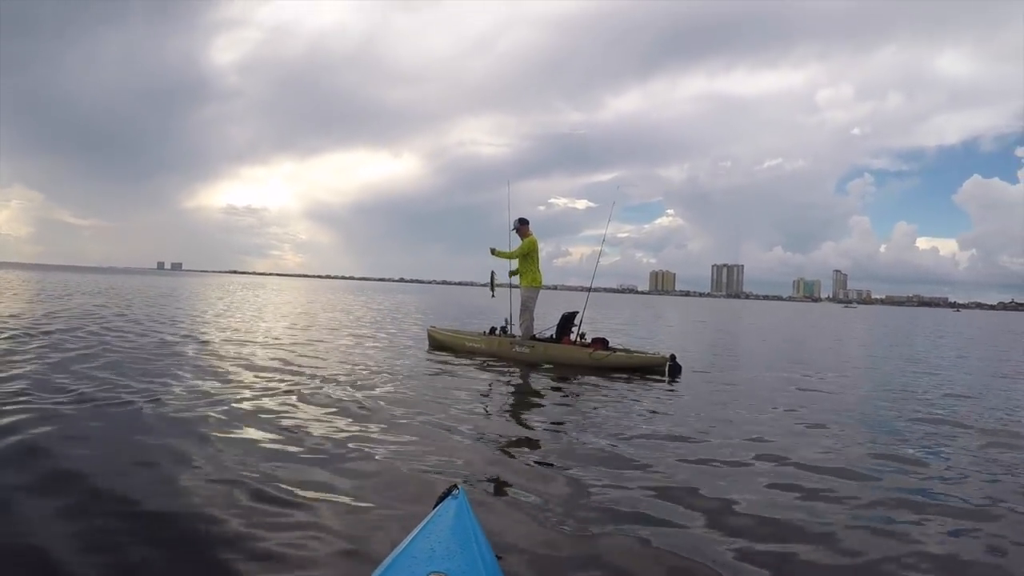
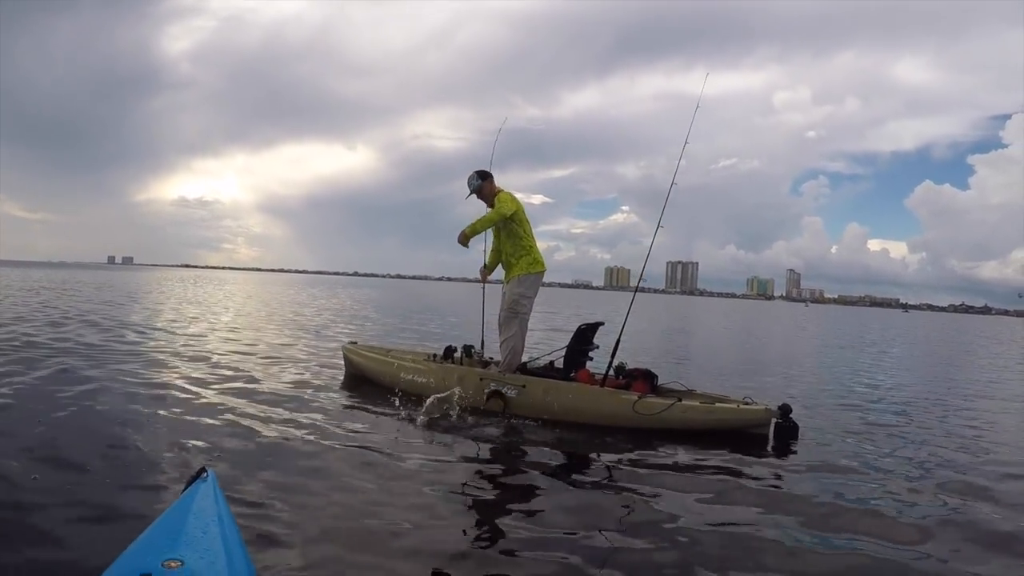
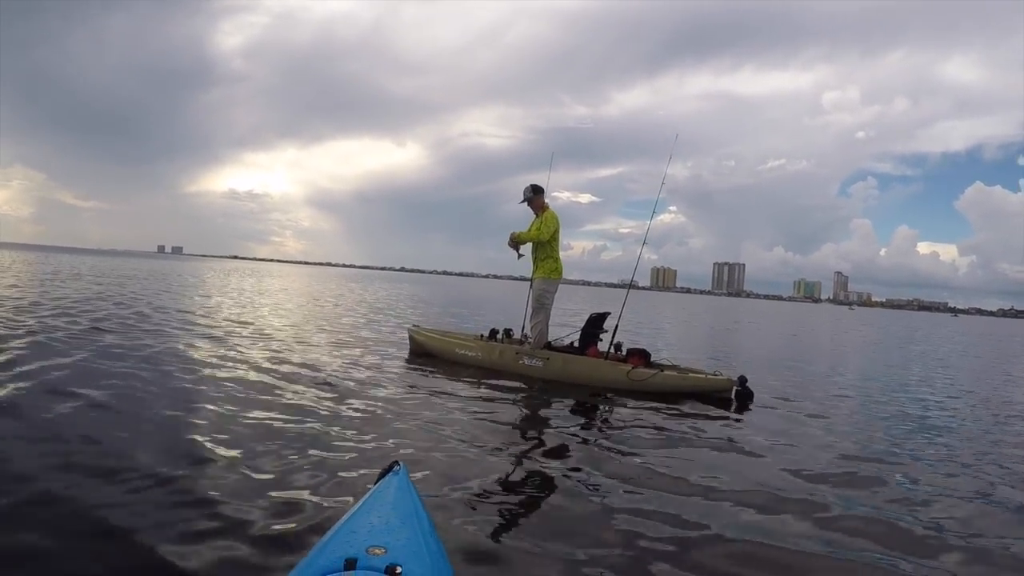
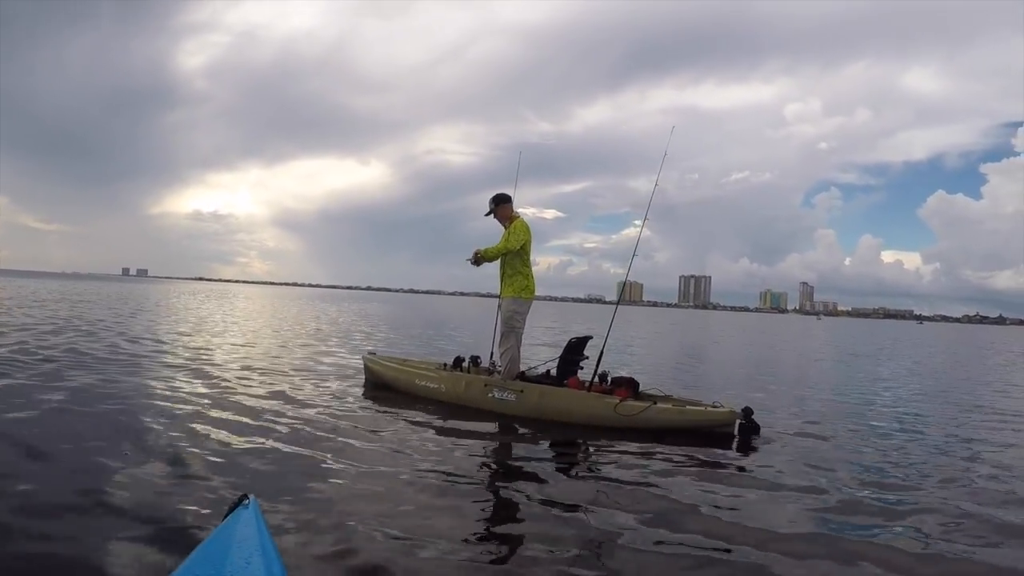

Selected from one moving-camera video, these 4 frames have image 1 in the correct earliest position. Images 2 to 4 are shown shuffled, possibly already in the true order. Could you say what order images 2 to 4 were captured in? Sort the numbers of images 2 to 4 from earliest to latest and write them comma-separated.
3, 4, 2
